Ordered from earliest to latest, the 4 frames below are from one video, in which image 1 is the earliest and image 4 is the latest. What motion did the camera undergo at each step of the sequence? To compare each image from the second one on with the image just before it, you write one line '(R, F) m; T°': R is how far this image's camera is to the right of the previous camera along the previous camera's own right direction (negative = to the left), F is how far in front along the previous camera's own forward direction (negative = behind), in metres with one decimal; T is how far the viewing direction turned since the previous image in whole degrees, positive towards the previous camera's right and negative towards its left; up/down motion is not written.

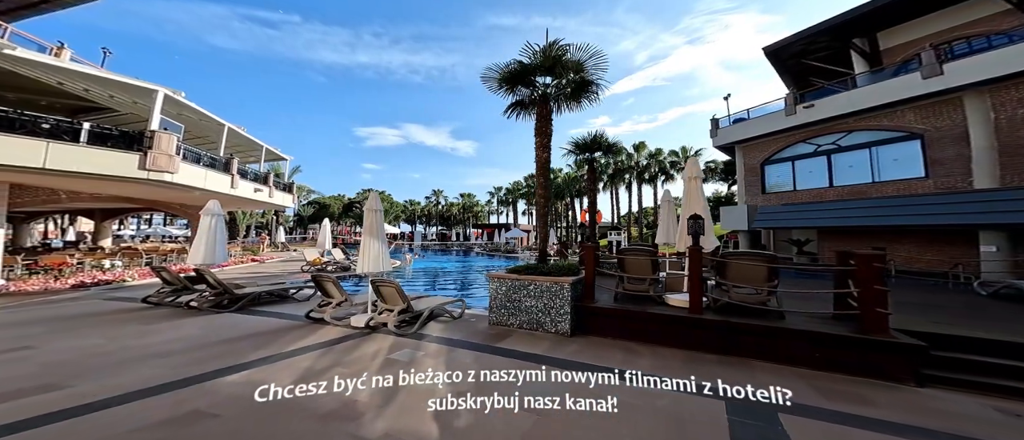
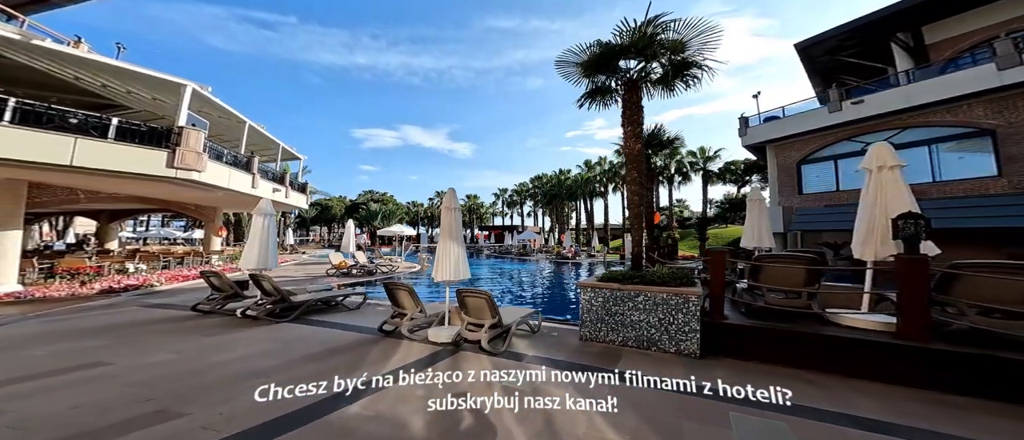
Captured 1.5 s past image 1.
(-1.2, +0.5) m; -1°
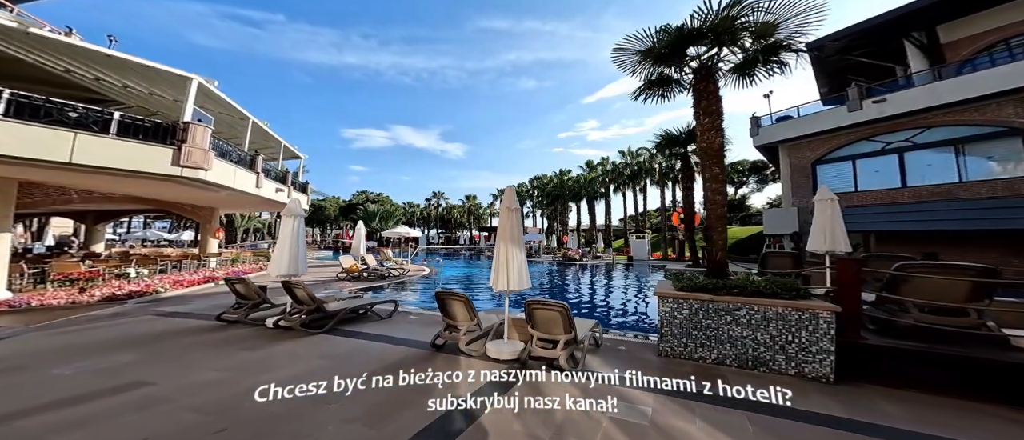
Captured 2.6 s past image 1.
(-0.9, +0.4) m; +1°
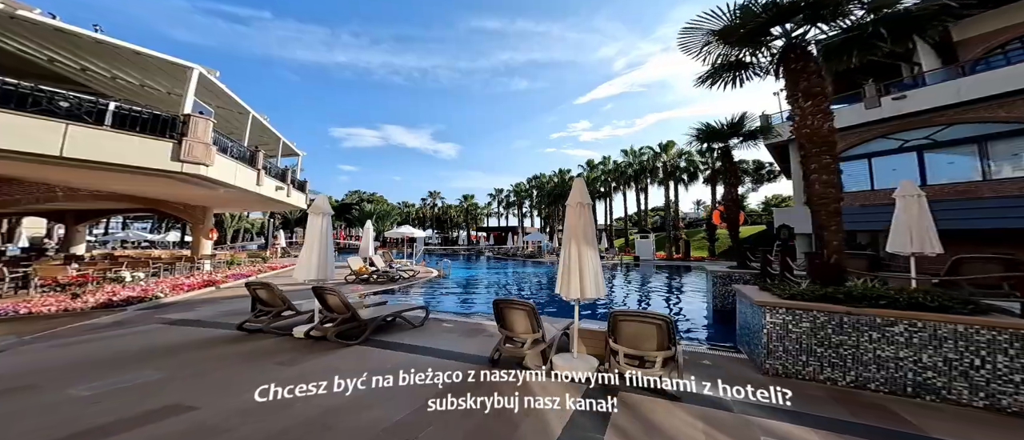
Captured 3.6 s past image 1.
(-0.8, +0.4) m; +1°
